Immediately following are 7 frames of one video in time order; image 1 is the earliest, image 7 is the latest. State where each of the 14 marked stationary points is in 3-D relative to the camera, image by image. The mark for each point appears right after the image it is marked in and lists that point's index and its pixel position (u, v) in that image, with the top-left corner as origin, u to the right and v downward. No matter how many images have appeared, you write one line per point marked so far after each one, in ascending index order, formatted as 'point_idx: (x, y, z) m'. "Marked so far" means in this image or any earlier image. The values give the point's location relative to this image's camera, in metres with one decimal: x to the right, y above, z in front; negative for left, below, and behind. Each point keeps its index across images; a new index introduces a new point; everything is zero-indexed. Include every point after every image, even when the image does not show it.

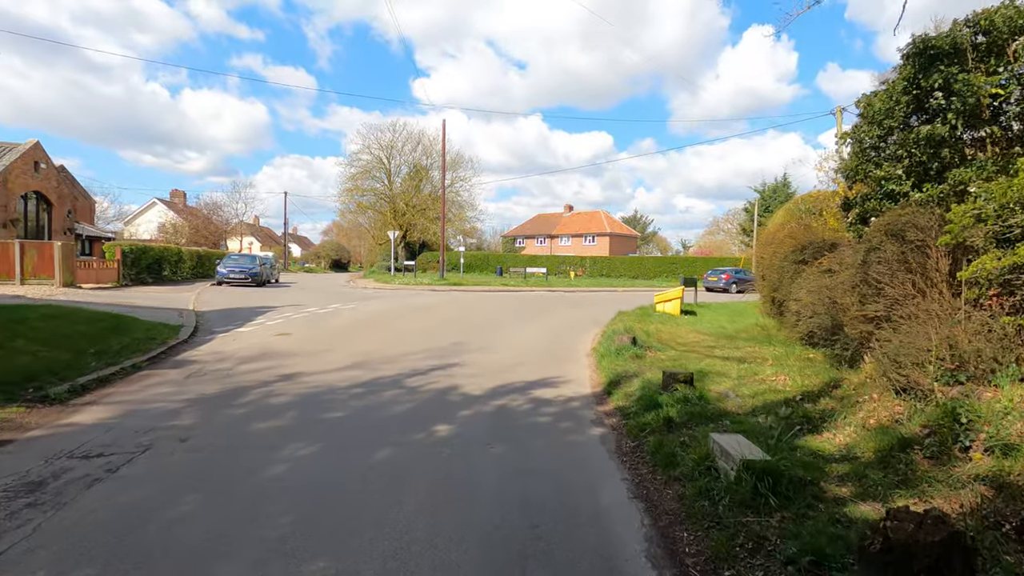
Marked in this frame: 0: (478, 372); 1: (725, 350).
0: (-0.6, -1.4, +8.9) m
1: (+3.8, -1.1, +9.5) m
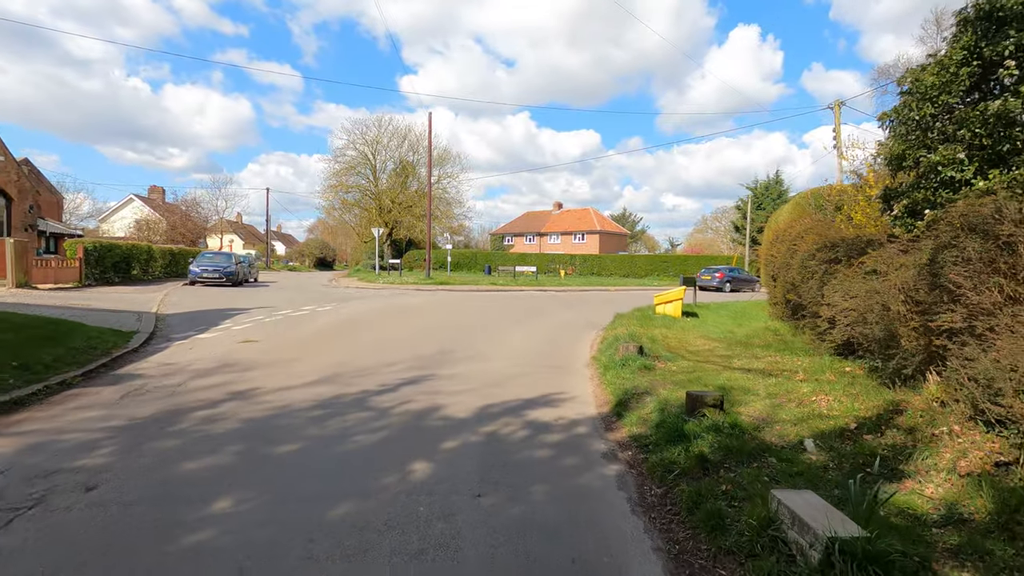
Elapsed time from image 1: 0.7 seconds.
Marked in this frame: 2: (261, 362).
0: (-0.7, -1.5, +7.8) m
1: (+3.7, -1.1, +8.5) m
2: (-4.5, -1.3, +9.4) m
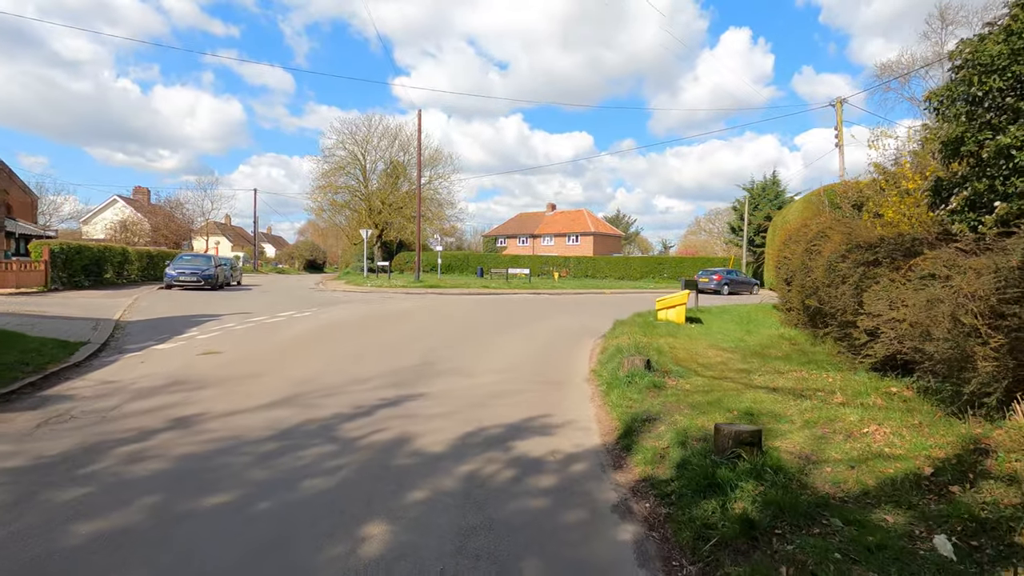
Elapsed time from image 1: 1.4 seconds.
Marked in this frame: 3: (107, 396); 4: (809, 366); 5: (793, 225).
0: (-0.8, -1.5, +6.7) m
1: (+3.6, -1.2, +7.5) m
2: (-4.6, -1.4, +8.3) m
3: (-5.6, -1.5, +7.3) m
4: (+4.4, -1.2, +7.9) m
5: (+6.7, +1.5, +12.6) m
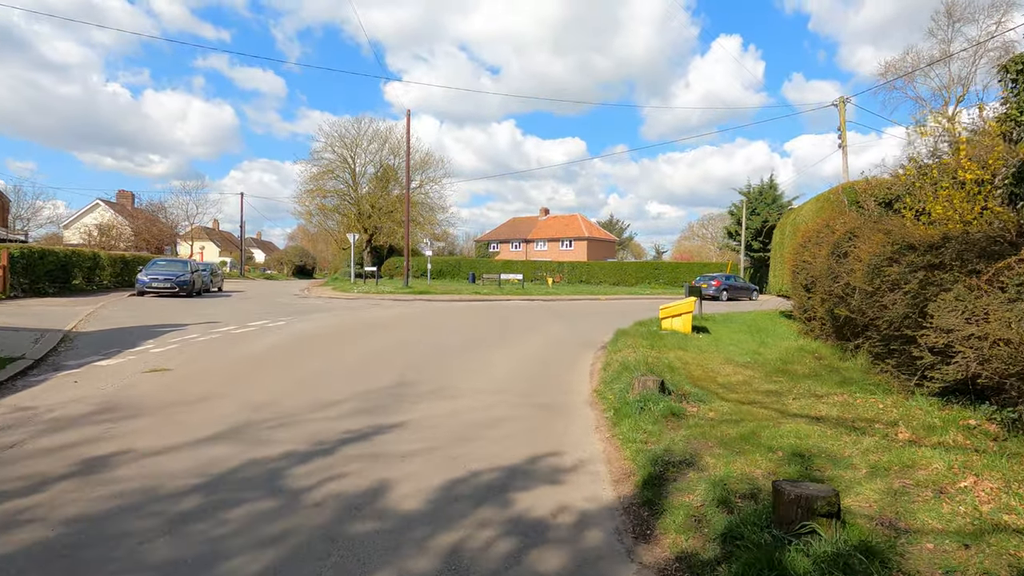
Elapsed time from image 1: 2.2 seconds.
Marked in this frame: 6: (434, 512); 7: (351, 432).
0: (-0.9, -1.6, +5.6) m
1: (+3.5, -1.3, +6.4) m
2: (-4.7, -1.5, +7.1) m
3: (-5.7, -1.6, +6.0) m
4: (+4.3, -1.3, +6.8) m
5: (+6.5, +1.4, +11.6) m
6: (-0.6, -1.7, +4.0) m
7: (-1.8, -1.6, +5.9) m
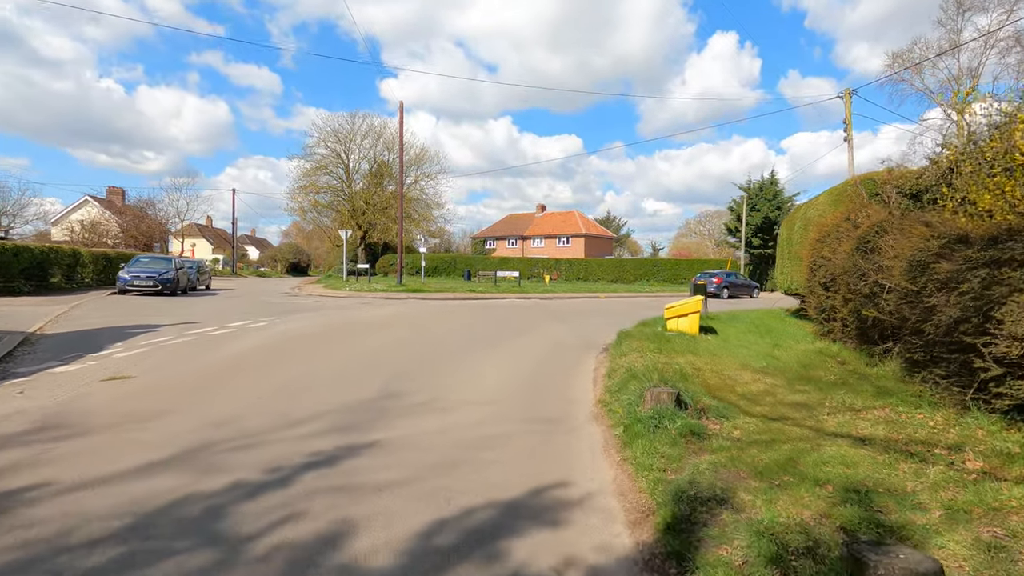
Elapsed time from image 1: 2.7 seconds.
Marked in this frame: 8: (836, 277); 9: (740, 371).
0: (-1.0, -1.6, +4.8) m
1: (+3.4, -1.3, +5.6) m
2: (-4.8, -1.5, +6.2) m
3: (-5.7, -1.6, +5.2) m
4: (+4.3, -1.2, +6.0) m
5: (+6.4, +1.4, +10.8) m
6: (-0.6, -1.7, +3.3) m
7: (-1.8, -1.6, +5.1) m
8: (+5.6, +0.2, +9.1) m
9: (+3.4, -1.2, +7.8) m
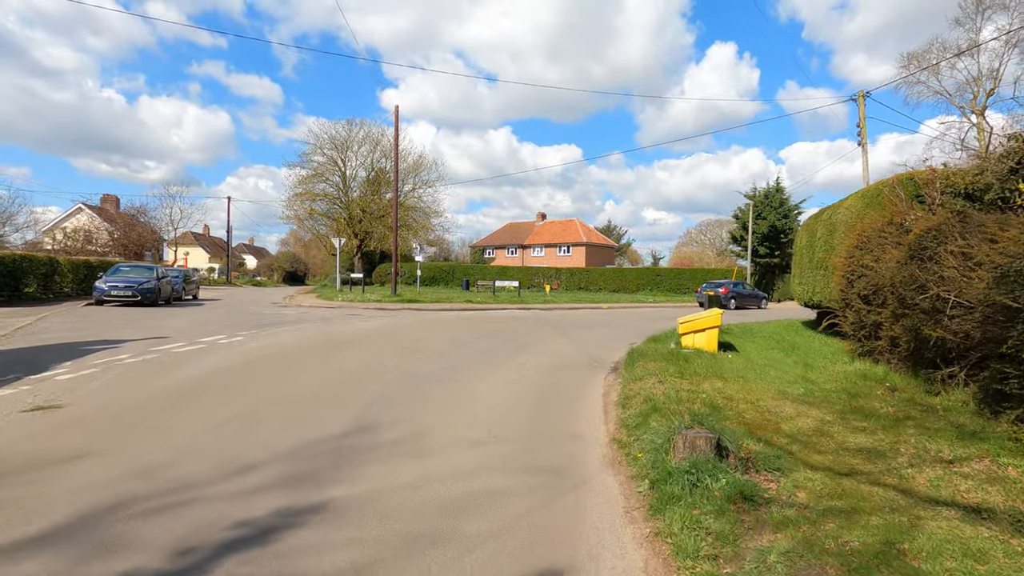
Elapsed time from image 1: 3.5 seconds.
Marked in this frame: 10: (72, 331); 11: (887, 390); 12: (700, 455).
0: (-1.0, -1.8, +3.6) m
1: (+3.4, -1.5, +4.4) m
2: (-4.8, -1.7, +5.0) m
3: (-5.8, -1.7, +4.0) m
4: (+4.2, -1.4, +4.8) m
5: (+6.4, +1.2, +9.7) m
6: (-0.7, -1.8, +2.0) m
7: (-1.9, -1.7, +3.9) m
8: (+5.5, 0.0, +8.0) m
9: (+3.3, -1.4, +6.6) m
10: (-11.5, -1.1, +13.8) m
11: (+5.1, -1.4, +7.2) m
12: (+1.5, -1.4, +4.4) m
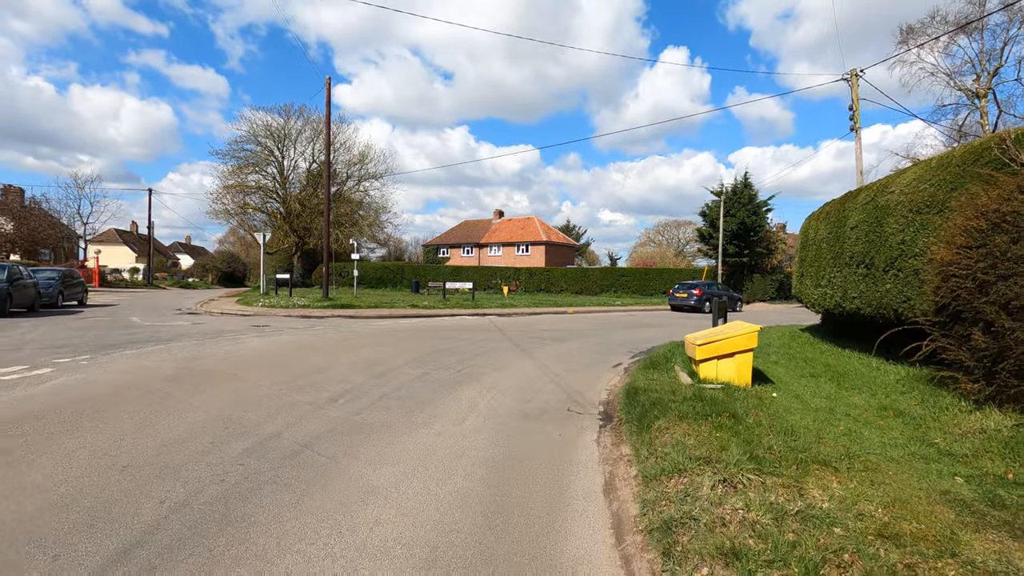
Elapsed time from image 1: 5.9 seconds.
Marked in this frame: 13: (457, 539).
0: (-1.3, -1.9, -0.2) m
1: (+3.1, -1.5, +1.0) m
2: (-5.2, -1.8, +1.0) m
3: (-6.0, -1.8, -0.2) m
4: (+3.9, -1.5, +1.5) m
5: (+5.6, +1.1, +6.5) m
6: (-0.8, -1.9, -1.7) m
7: (-2.1, -1.8, 0.0) m
8: (+4.9, -0.1, +4.7) m
9: (+2.8, -1.5, +3.2) m
10: (-12.5, -1.2, +9.2) m
11: (+4.5, -1.4, +3.9) m
12: (+1.2, -1.4, +0.8) m
13: (-0.4, -1.7, +3.7) m
